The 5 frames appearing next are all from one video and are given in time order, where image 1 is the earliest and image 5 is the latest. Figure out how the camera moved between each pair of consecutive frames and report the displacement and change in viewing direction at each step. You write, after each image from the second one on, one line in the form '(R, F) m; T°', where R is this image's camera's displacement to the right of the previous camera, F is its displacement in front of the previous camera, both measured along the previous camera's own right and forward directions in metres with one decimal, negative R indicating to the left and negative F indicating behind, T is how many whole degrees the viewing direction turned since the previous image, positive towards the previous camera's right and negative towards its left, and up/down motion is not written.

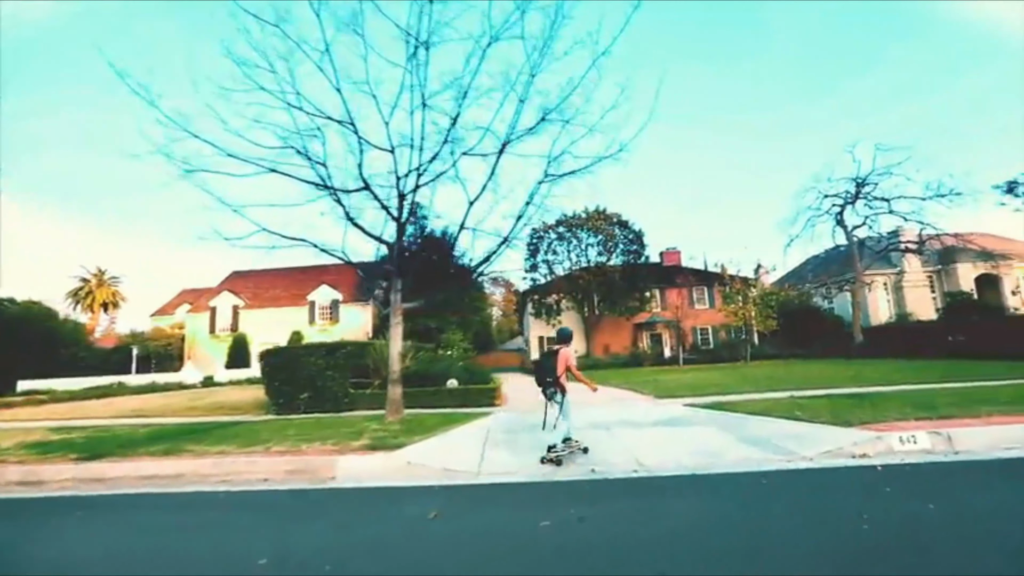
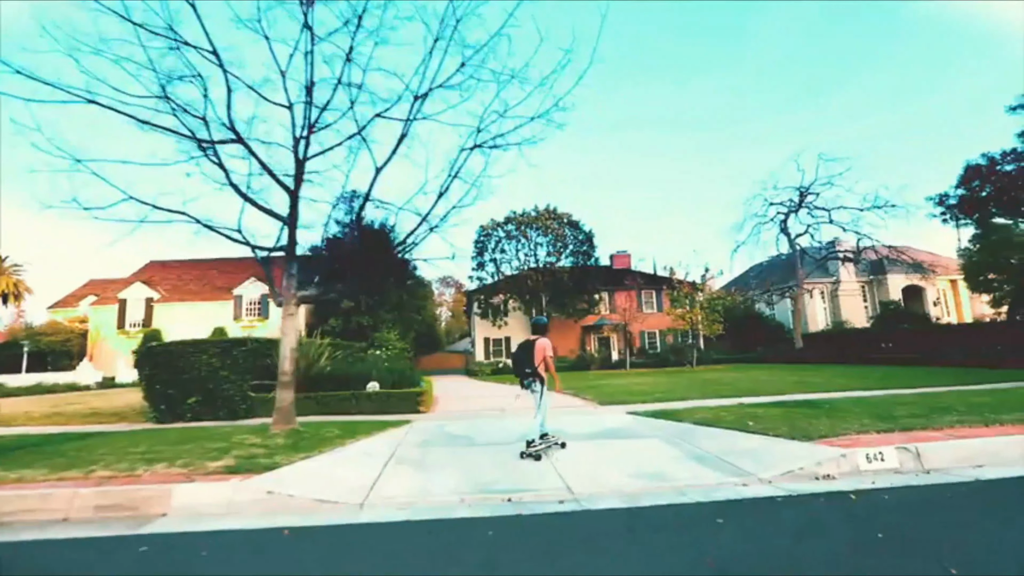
(+0.5, +1.3) m; +5°
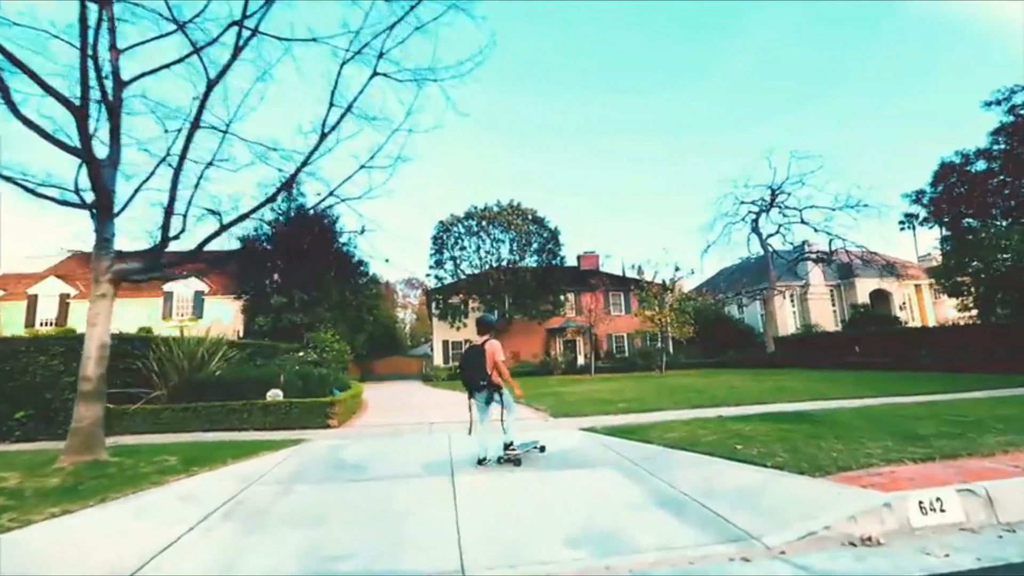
(+0.7, +2.0) m; +3°
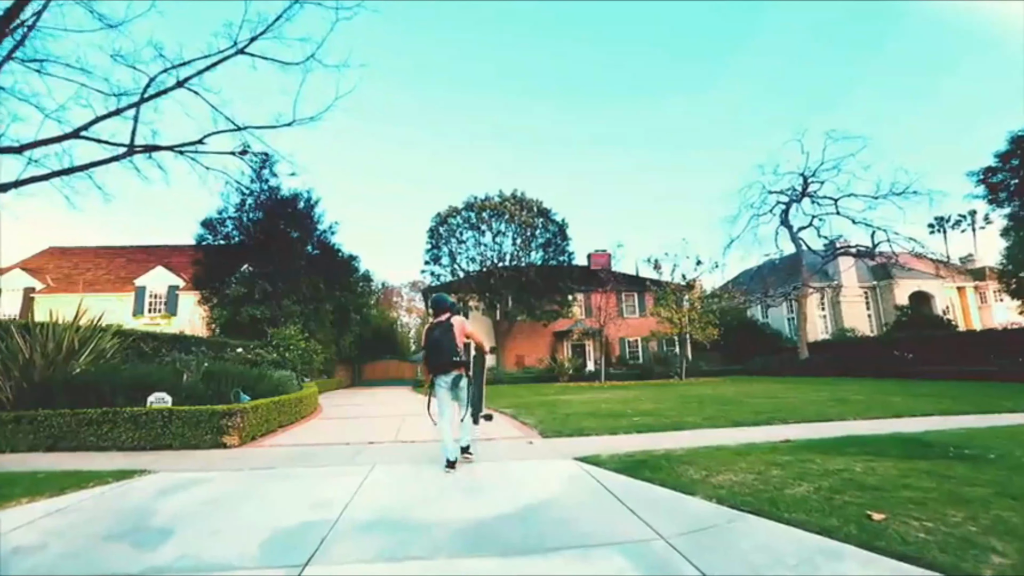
(+0.5, +2.8) m; -1°
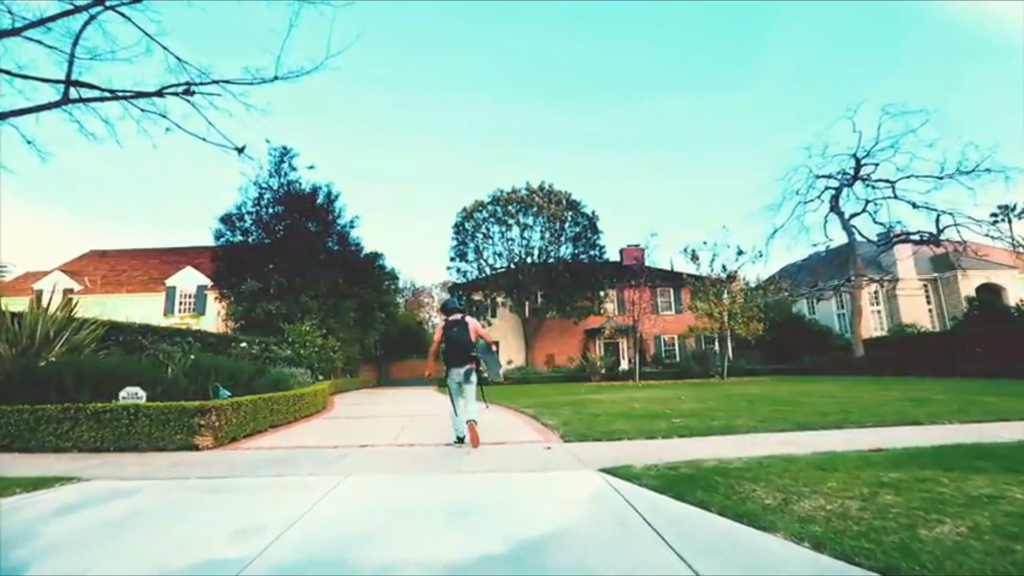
(+0.2, +1.1) m; -4°
